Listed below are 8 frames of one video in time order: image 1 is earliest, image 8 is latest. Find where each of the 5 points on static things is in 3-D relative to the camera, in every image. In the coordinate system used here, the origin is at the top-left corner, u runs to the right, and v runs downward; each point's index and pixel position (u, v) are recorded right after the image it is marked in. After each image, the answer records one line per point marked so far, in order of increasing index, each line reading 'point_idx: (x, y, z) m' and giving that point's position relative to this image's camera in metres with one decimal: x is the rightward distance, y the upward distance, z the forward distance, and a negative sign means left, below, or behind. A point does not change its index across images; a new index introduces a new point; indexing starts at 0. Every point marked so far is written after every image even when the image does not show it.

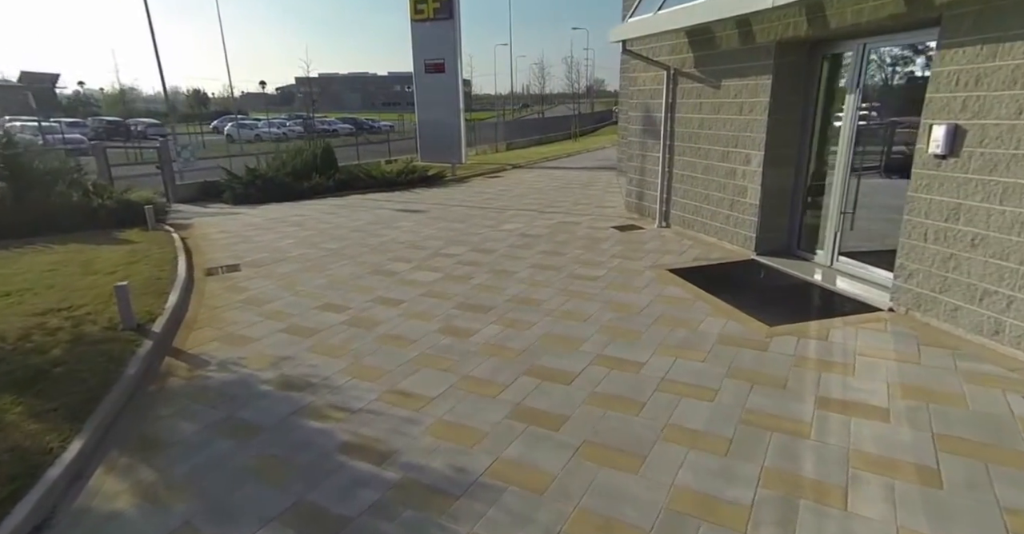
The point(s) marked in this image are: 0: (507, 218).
0: (-0.1, +0.8, +9.7) m
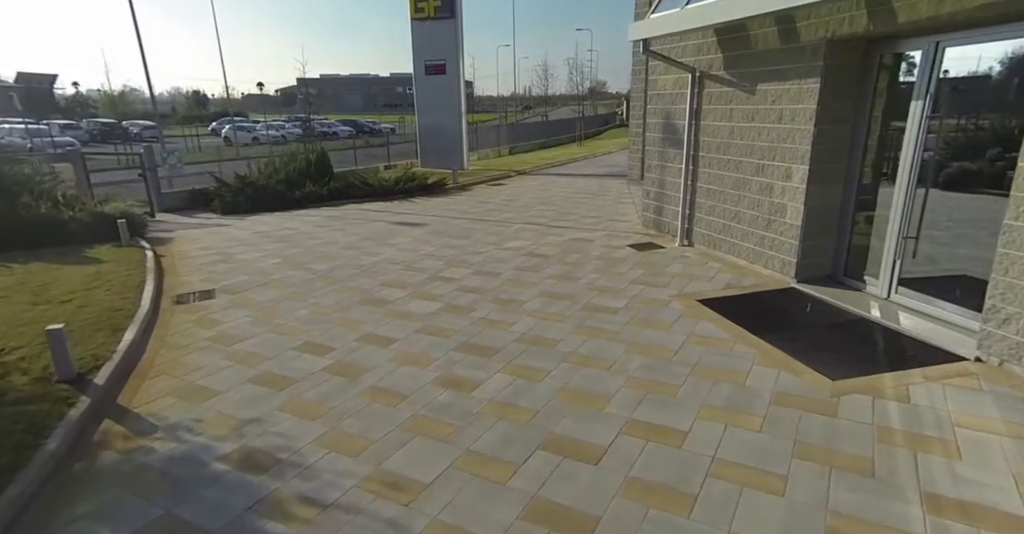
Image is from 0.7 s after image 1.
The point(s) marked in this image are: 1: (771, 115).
0: (0.0, +0.5, +8.9) m
1: (+2.5, +1.5, +5.9) m
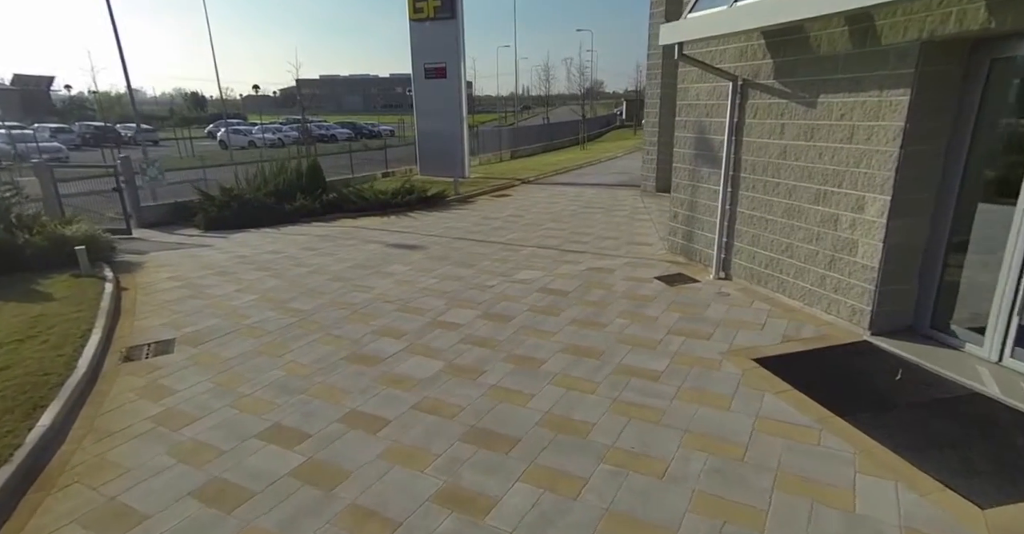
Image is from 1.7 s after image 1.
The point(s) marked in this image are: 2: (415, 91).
0: (+0.1, +0.1, +7.9) m
1: (+2.7, +1.1, +4.9) m
2: (-2.8, +5.0, +17.3) m
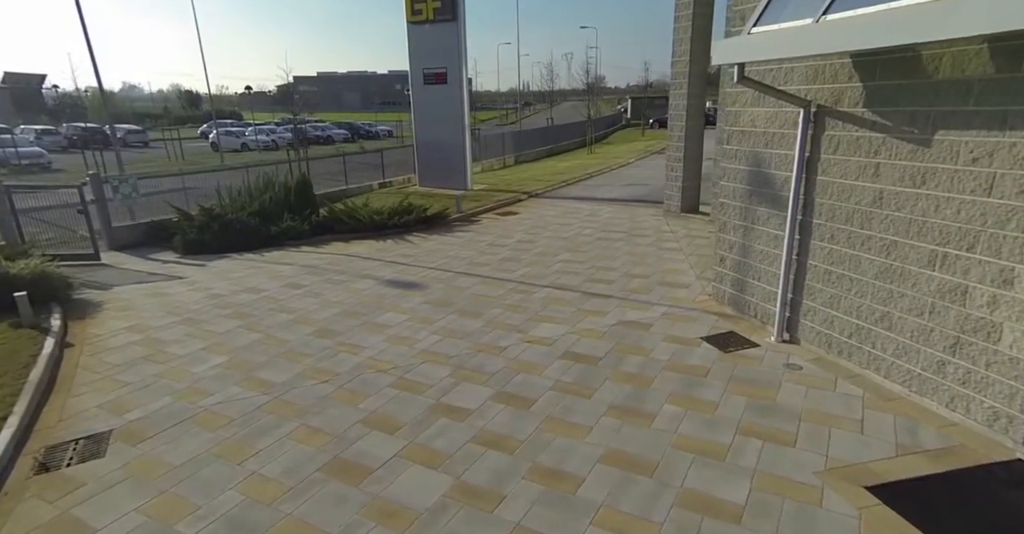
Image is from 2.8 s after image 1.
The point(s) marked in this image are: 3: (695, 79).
0: (+0.3, -0.5, +6.7) m
1: (+2.8, +0.5, +3.7) m
2: (-2.6, +4.5, +16.1) m
3: (+3.2, +3.3, +10.6) m
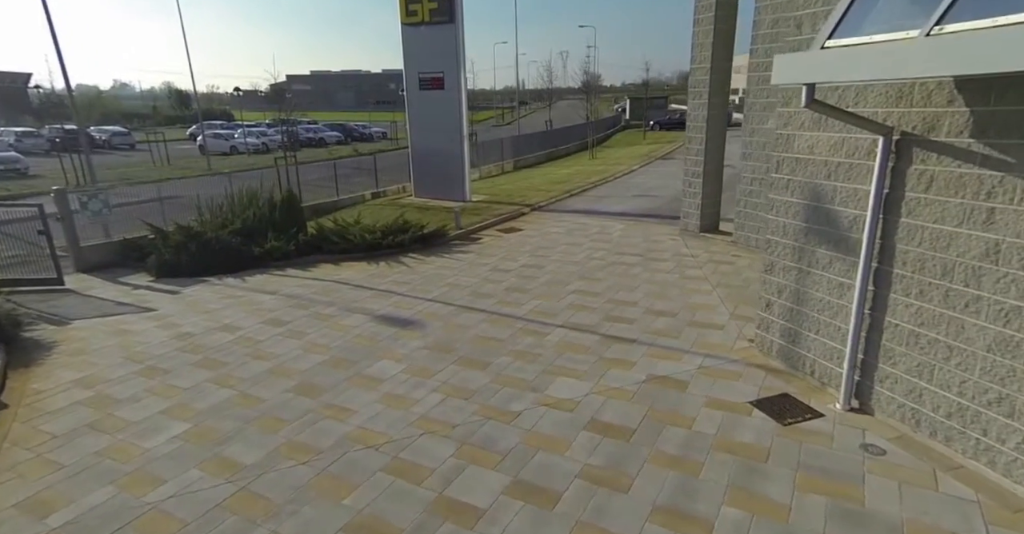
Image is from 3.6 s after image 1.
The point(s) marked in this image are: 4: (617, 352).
0: (+0.4, -0.9, +5.9) m
1: (+3.0, +0.1, +2.9) m
2: (-2.6, +4.1, +15.2) m
3: (+3.3, +2.9, +9.7) m
4: (+1.0, -0.8, +5.9) m
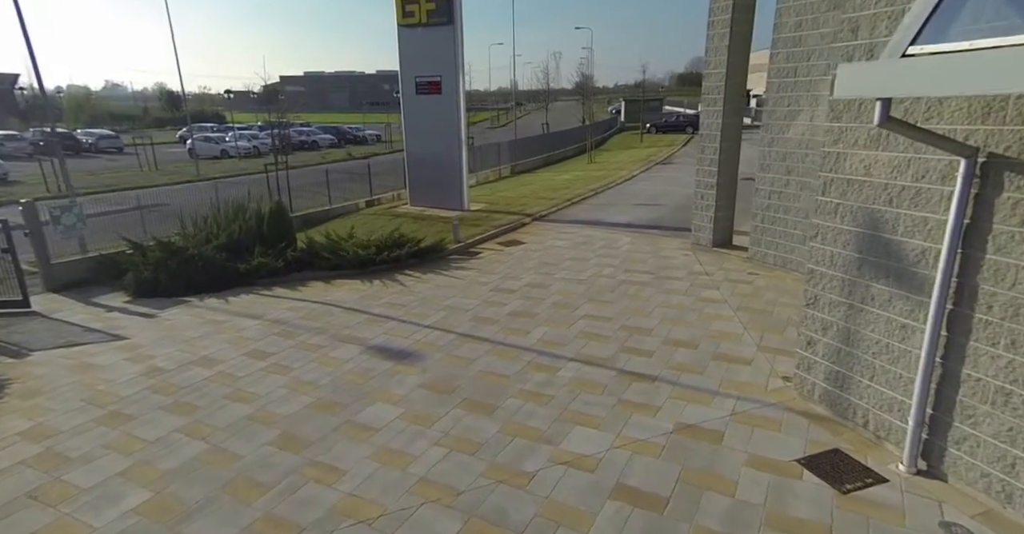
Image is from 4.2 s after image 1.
0: (+0.5, -1.1, +5.2) m
1: (+3.1, -0.1, +2.3) m
2: (-2.6, +3.8, +14.5) m
3: (+3.3, +2.6, +9.1) m
4: (+1.1, -1.1, +5.3) m
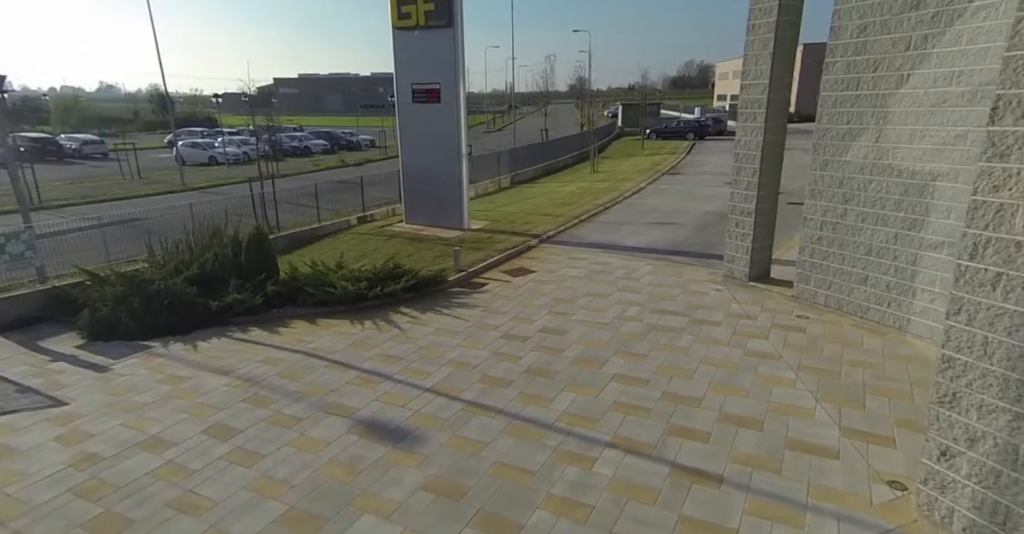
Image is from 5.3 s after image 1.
0: (+0.7, -1.7, +4.0) m
1: (+3.3, -0.6, +1.1) m
2: (-2.5, +3.3, +13.3) m
3: (+3.5, +2.1, +7.9) m
4: (+1.3, -1.6, +4.1) m
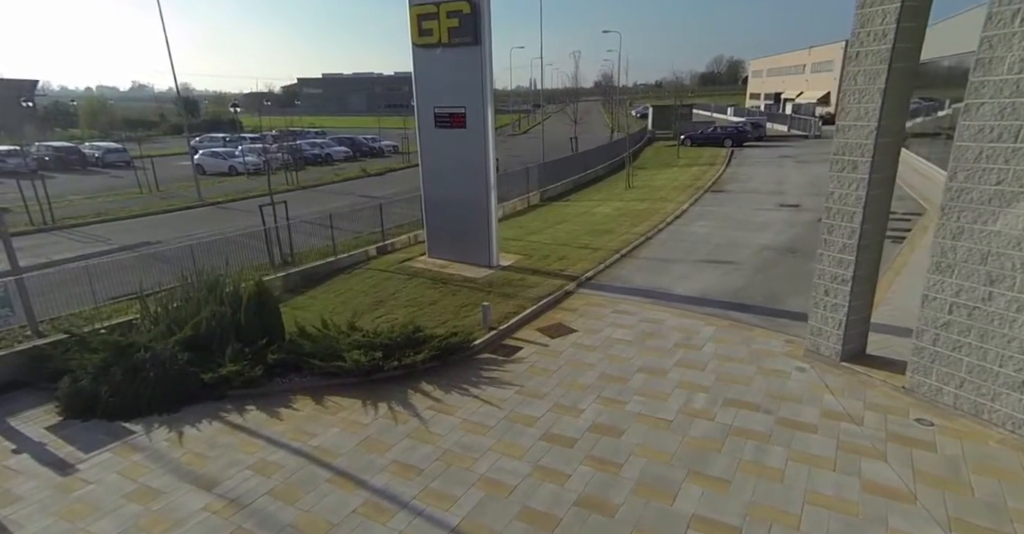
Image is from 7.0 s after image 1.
0: (+1.0, -2.6, +2.6) m
1: (+3.5, -1.6, -0.4) m
2: (-1.8, +2.5, +12.0) m
3: (+3.9, +1.2, +6.4) m
4: (+1.6, -2.5, +2.7) m
